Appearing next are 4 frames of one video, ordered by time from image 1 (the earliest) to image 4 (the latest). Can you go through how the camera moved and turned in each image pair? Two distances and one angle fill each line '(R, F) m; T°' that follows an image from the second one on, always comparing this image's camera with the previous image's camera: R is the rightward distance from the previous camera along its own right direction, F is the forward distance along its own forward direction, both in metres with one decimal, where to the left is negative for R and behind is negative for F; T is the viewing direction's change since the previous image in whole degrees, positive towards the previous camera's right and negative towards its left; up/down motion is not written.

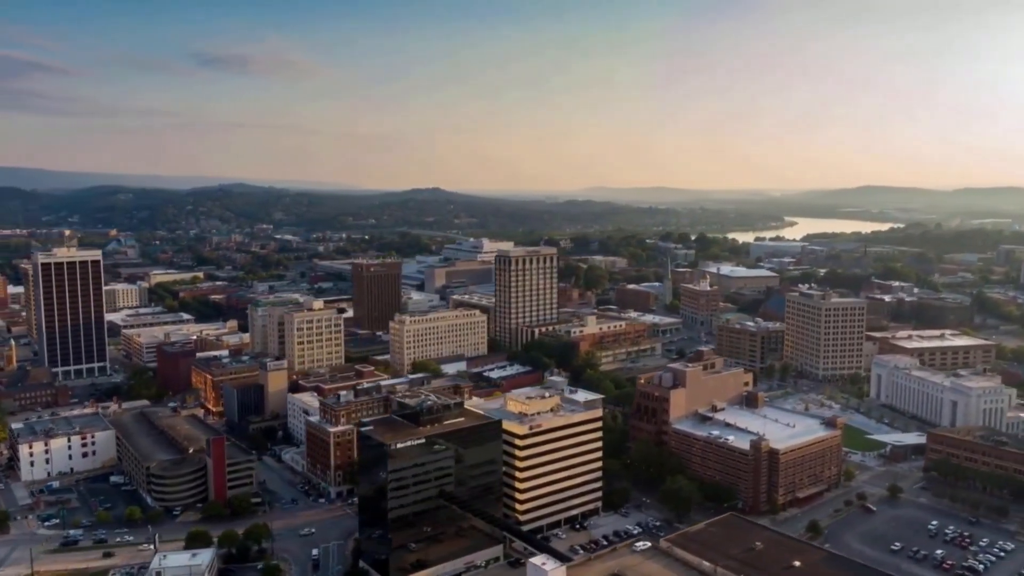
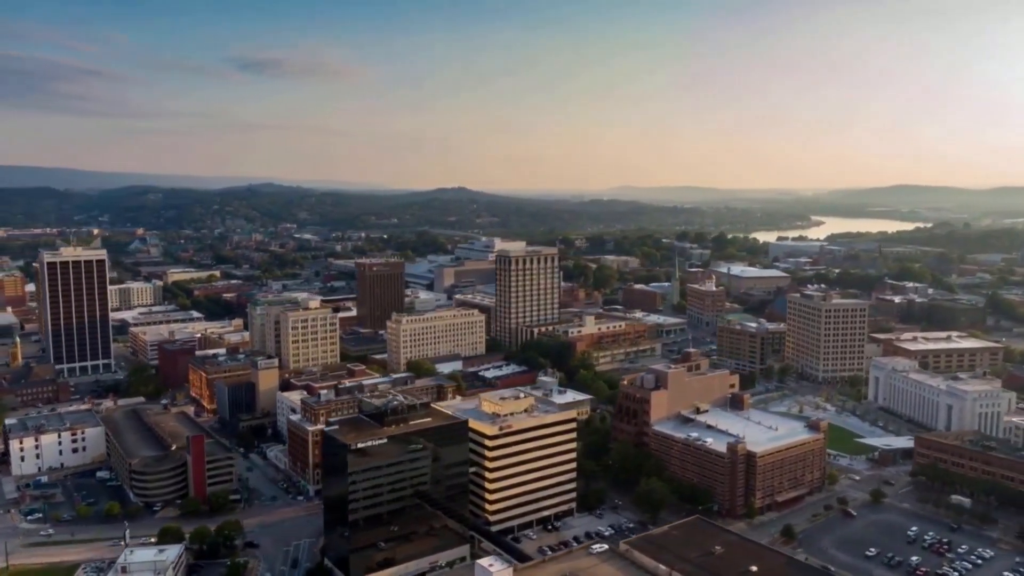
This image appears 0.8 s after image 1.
(+2.4, +0.1) m; -2°
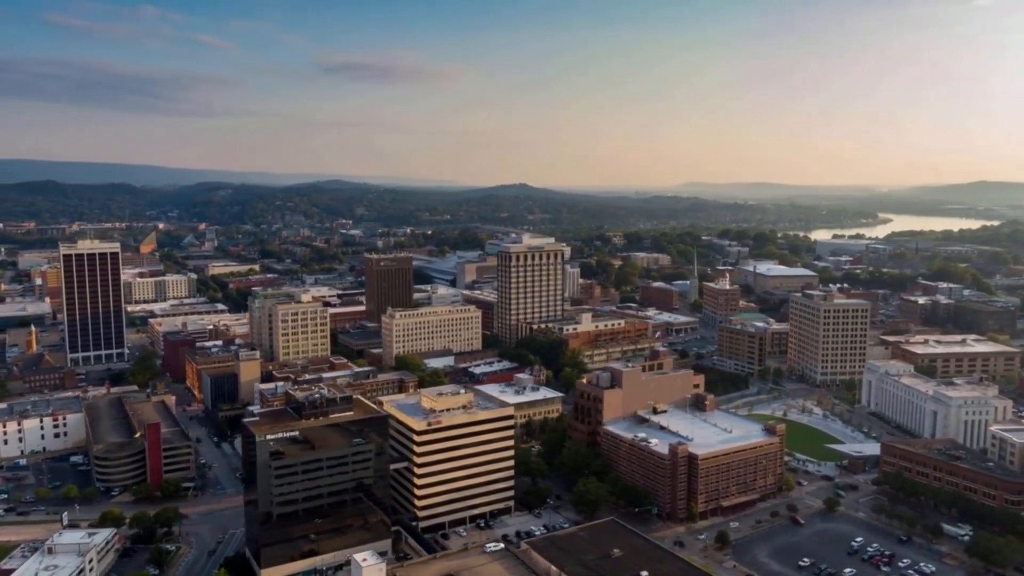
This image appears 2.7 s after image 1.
(+5.6, +0.4) m; -5°
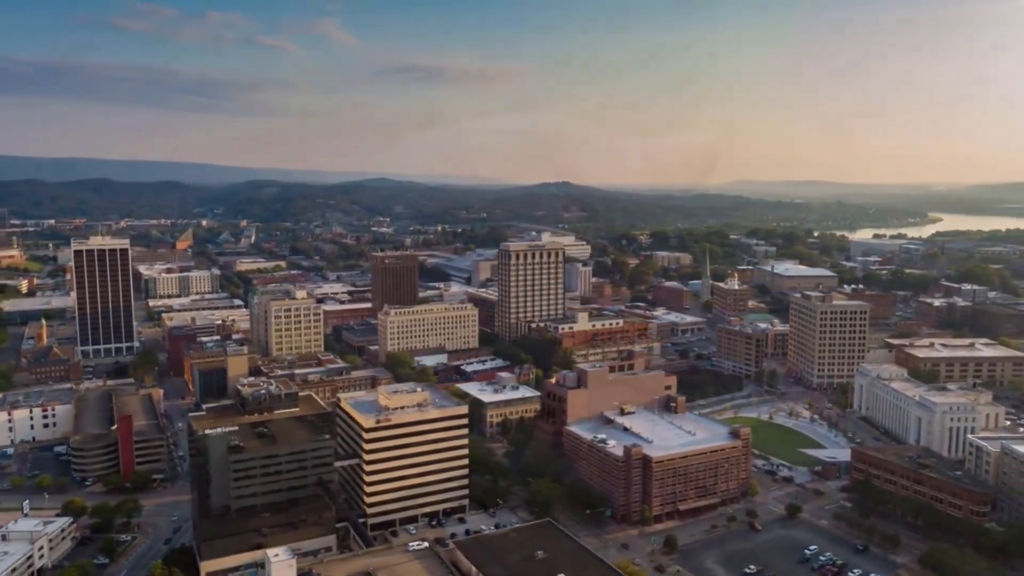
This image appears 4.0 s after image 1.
(+4.0, +0.3) m; -3°
